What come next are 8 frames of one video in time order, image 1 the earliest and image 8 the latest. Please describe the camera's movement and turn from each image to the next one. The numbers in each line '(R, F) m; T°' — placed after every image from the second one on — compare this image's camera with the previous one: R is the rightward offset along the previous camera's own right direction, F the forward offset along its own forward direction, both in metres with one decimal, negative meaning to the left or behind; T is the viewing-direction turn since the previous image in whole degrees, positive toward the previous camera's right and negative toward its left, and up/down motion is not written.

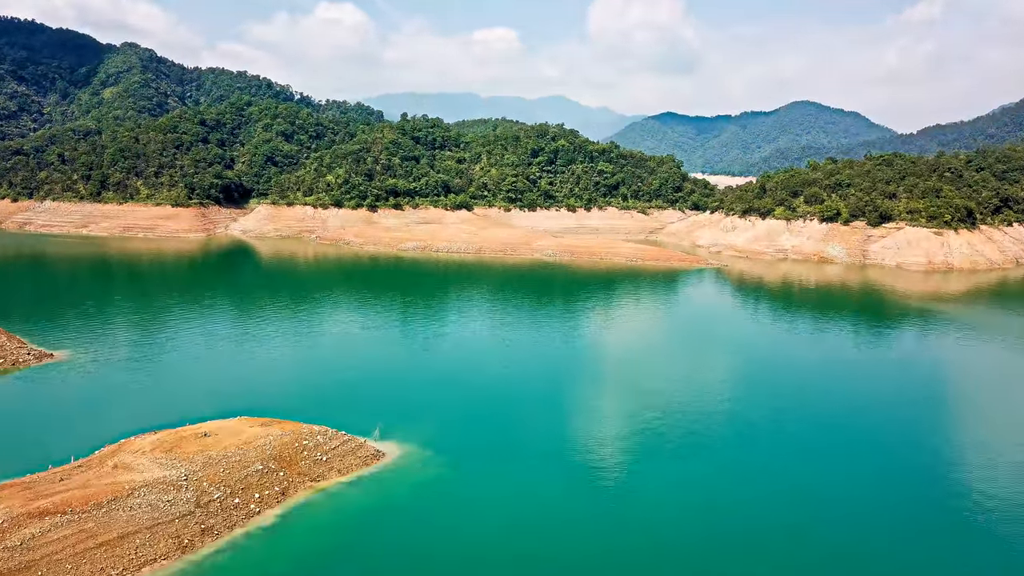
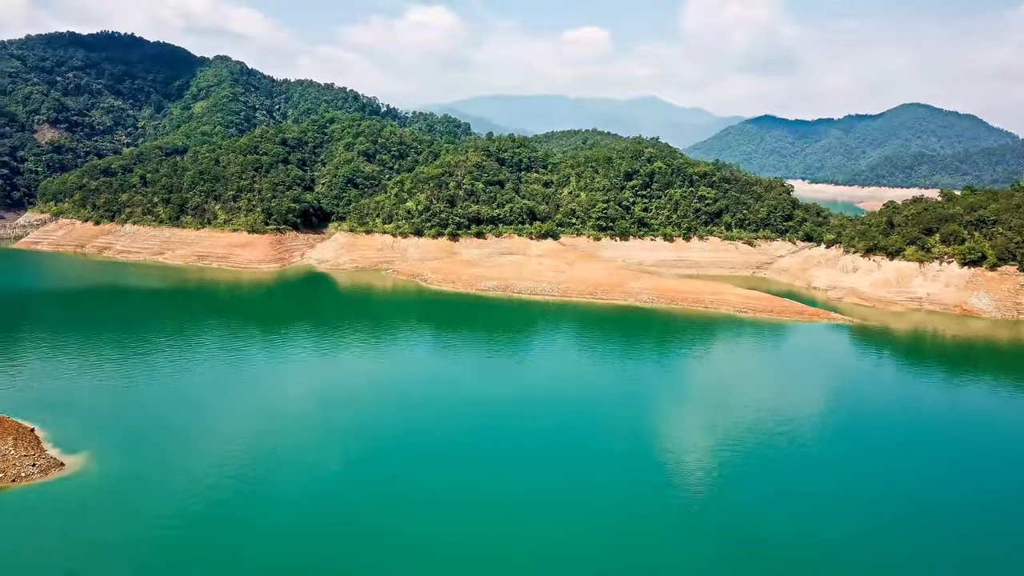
(-0.2, +4.8) m; -6°
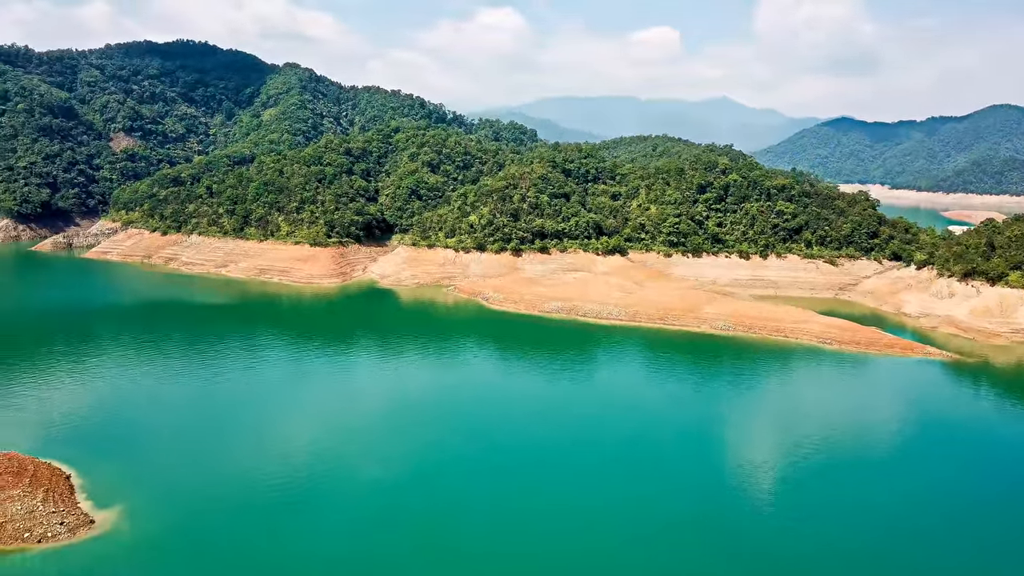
(0.0, +2.2) m; -5°
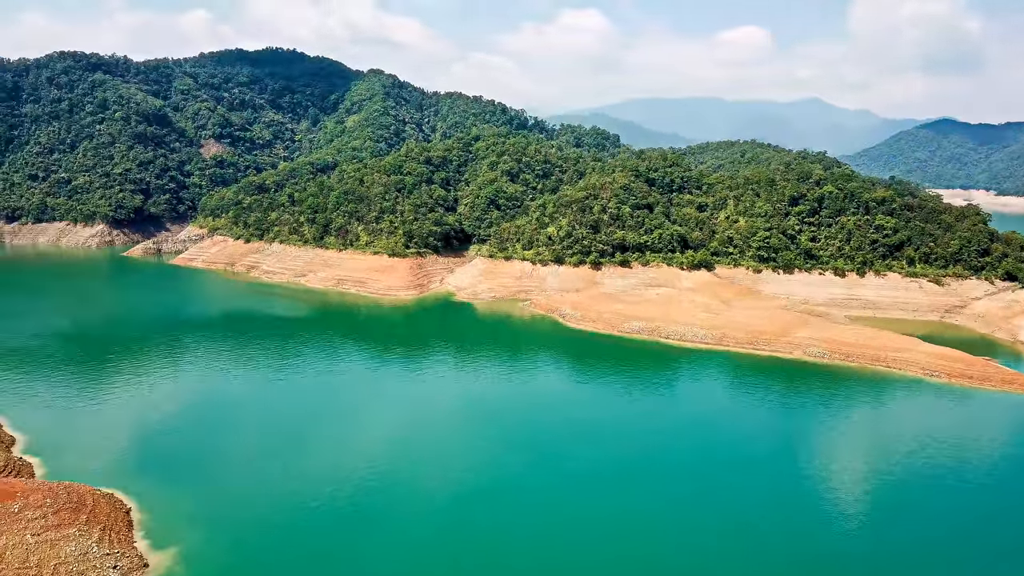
(0.0, +1.6) m; -6°
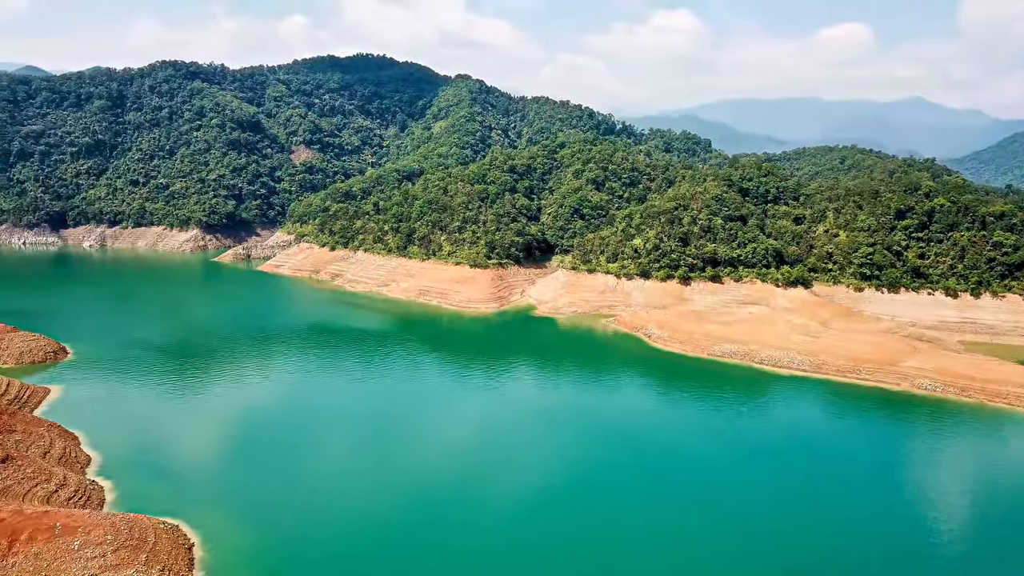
(+0.1, +1.6) m; -6°
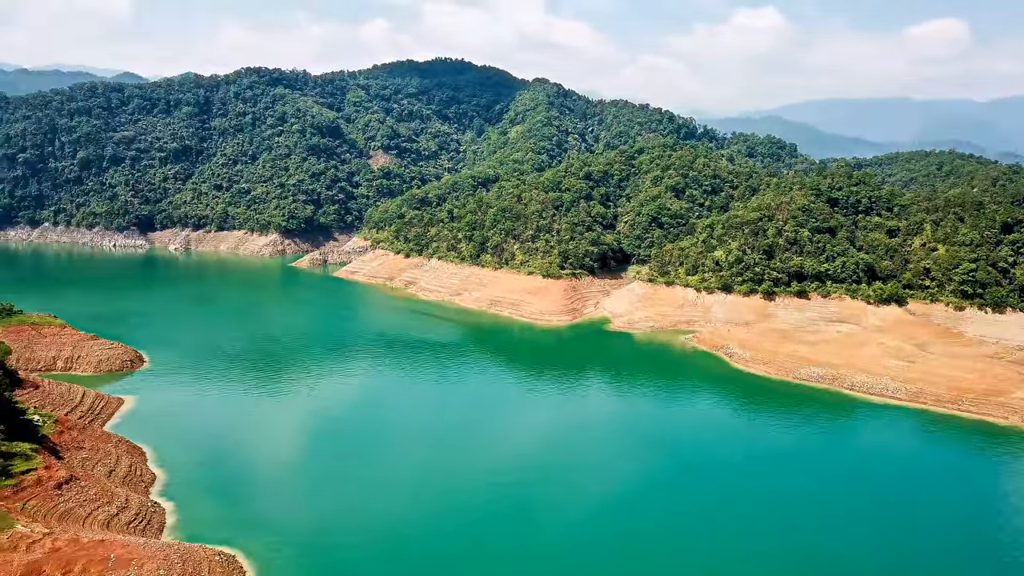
(+0.1, +1.3) m; -5°
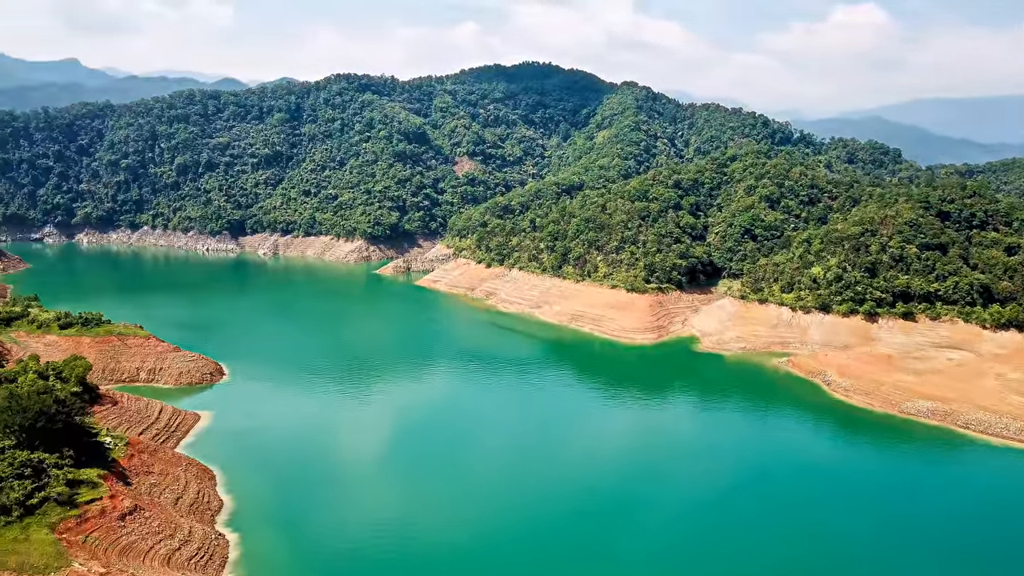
(+0.1, +1.6) m; -6°
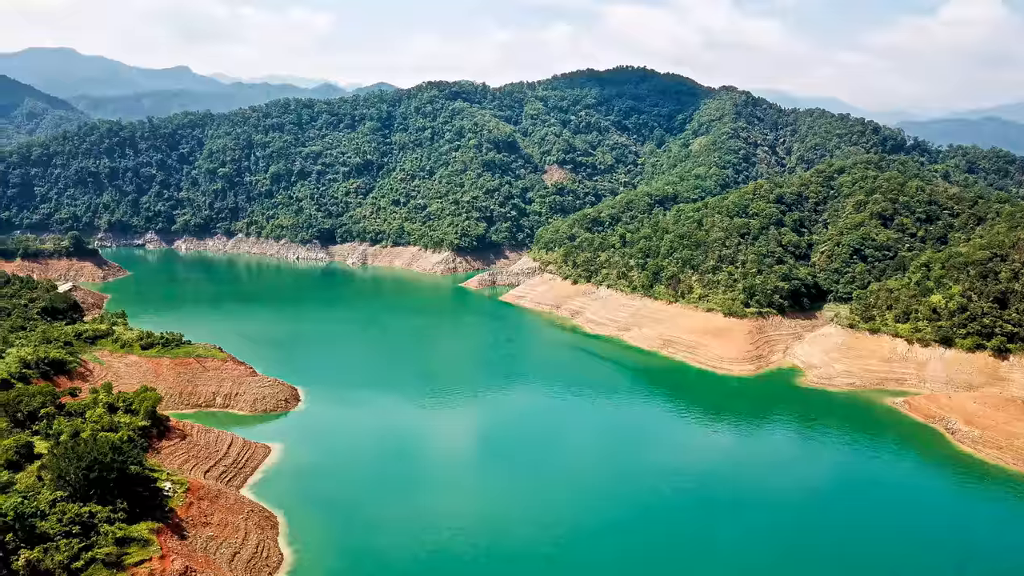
(+0.2, +2.4) m; -6°
